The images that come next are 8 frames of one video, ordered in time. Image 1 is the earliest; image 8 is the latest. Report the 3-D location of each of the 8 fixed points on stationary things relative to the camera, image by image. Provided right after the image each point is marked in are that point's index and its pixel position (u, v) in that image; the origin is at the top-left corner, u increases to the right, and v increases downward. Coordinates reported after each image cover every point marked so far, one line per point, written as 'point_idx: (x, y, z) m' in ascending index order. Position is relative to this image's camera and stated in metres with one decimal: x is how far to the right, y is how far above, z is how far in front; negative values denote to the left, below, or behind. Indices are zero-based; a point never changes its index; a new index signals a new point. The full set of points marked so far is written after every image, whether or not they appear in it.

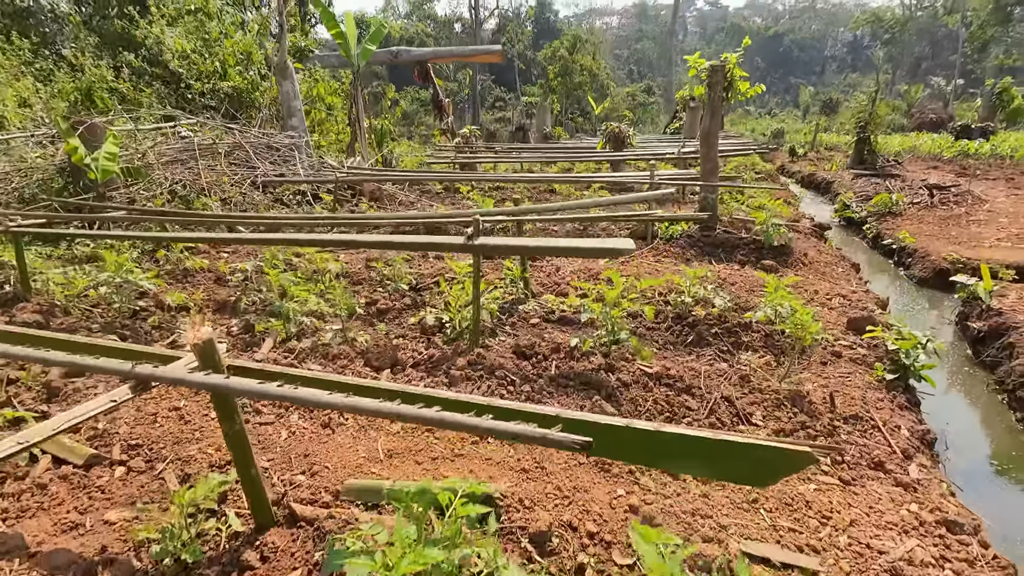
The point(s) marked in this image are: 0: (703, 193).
0: (+1.7, +0.8, +4.4) m
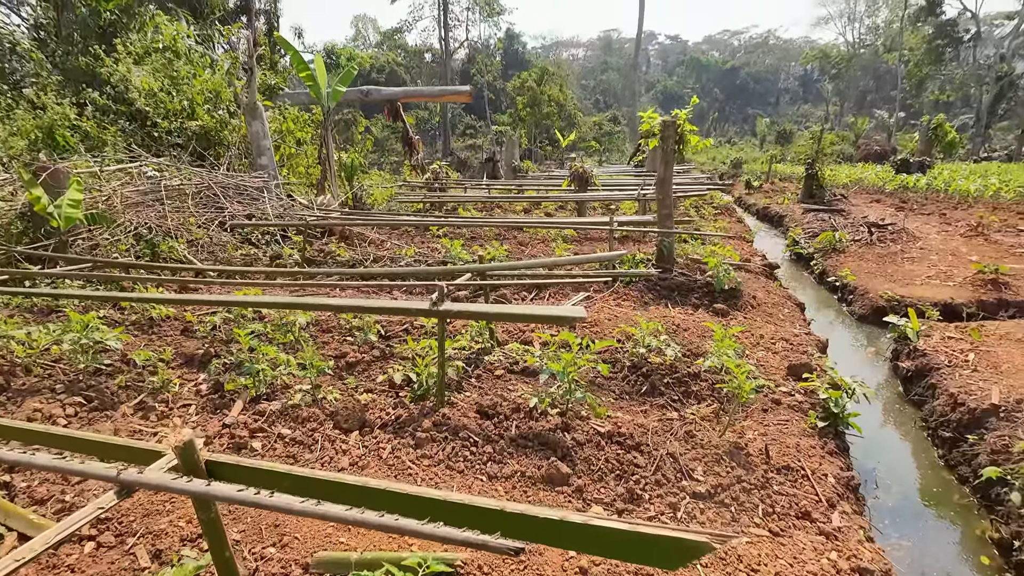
0: (+1.4, +0.5, +4.6) m
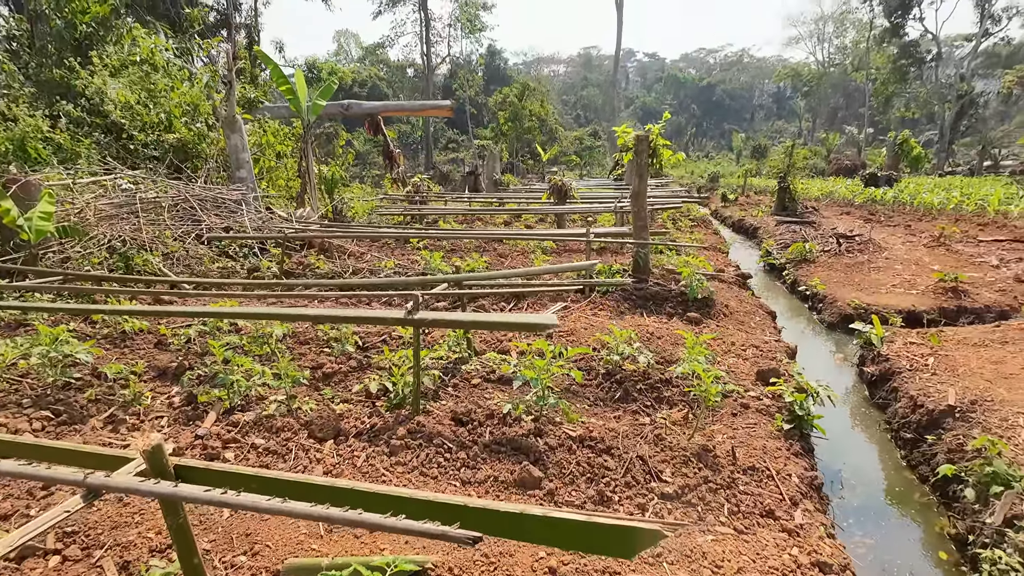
0: (+1.2, +0.4, +4.7) m
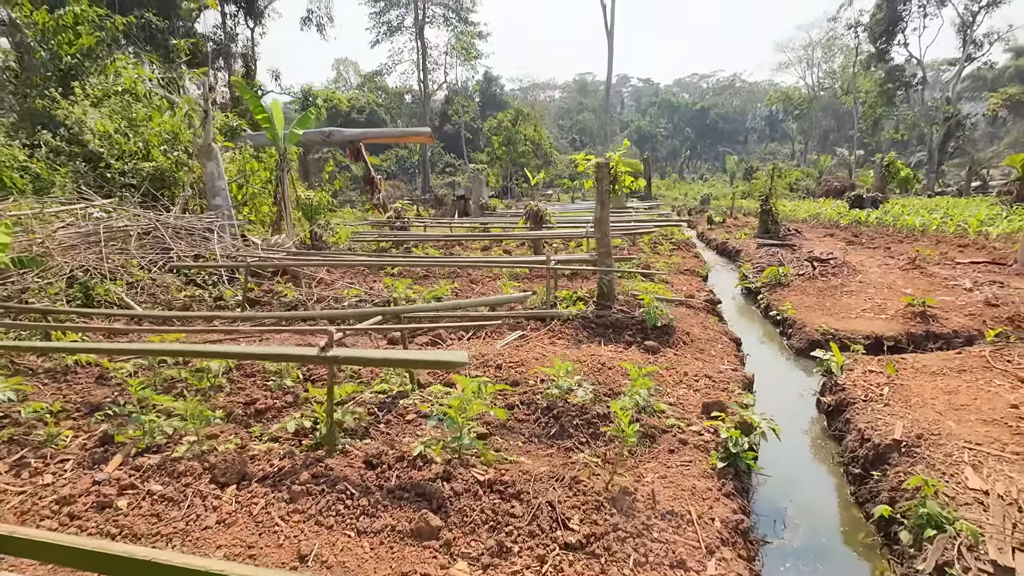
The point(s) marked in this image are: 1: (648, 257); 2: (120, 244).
0: (+0.8, +0.1, +4.7) m
1: (+2.0, +0.5, +7.3) m
2: (-4.5, +0.5, +5.8) m
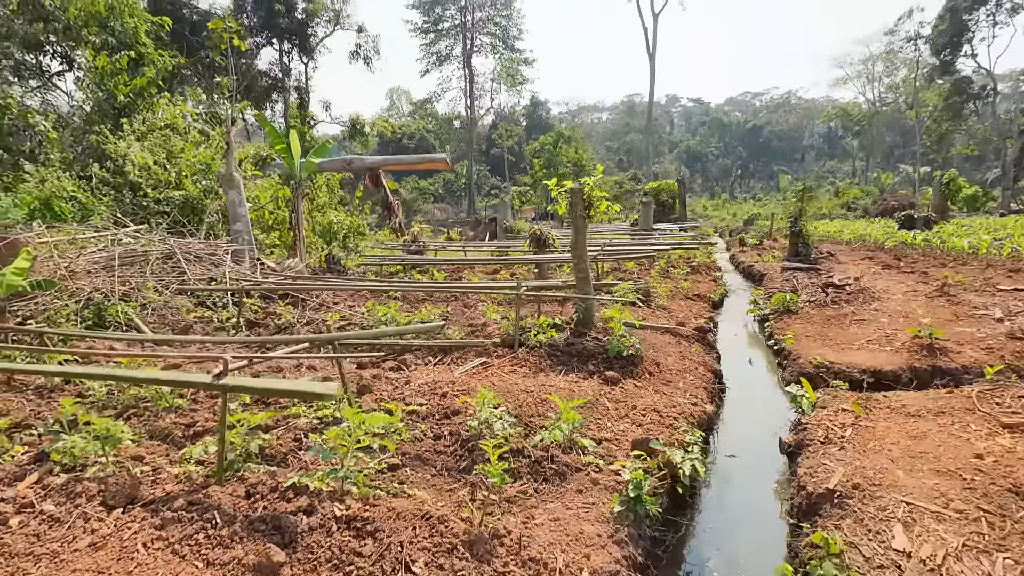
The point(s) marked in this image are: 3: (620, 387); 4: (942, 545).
0: (+0.6, -0.1, +4.6) m
1: (+2.0, +0.1, +7.1) m
2: (-4.6, +0.3, +6.2) m
3: (+0.8, -0.7, +3.4) m
4: (+1.6, -0.9, +1.8) m
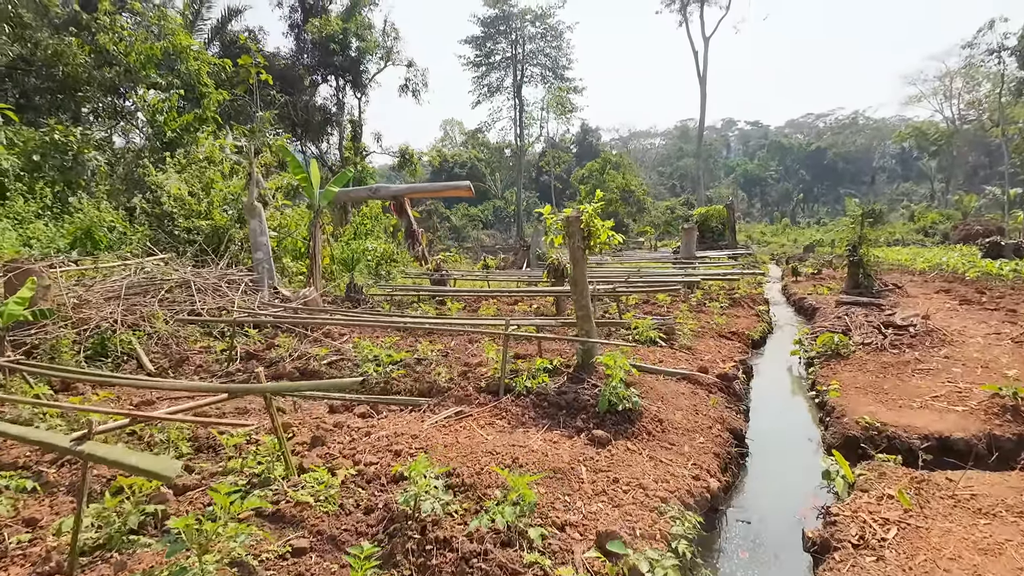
0: (+0.5, -0.4, +4.1) m
1: (+2.2, -0.4, +6.4) m
2: (-4.5, -0.1, +6.2) m
3: (+0.6, -0.9, +2.9) m
4: (+1.2, -1.1, +1.2) m
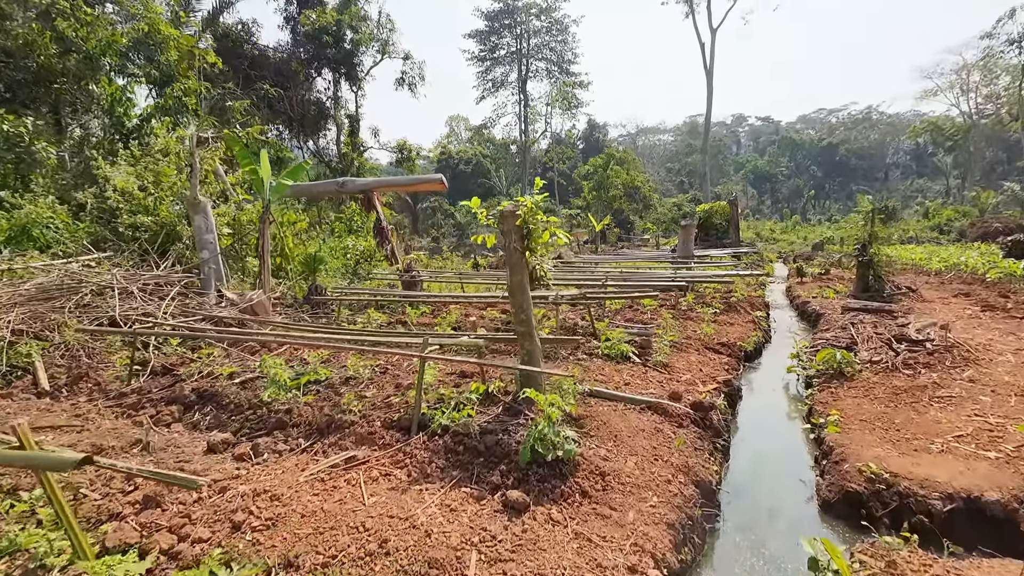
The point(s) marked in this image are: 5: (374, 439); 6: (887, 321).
0: (0.0, -0.5, +3.3) m
1: (+1.7, -0.4, +5.7) m
2: (-4.9, -0.1, +5.6) m
3: (0.0, -1.0, +2.2) m
4: (+0.7, -1.2, +0.5) m
5: (-0.8, -0.9, +2.9) m
6: (+4.5, -0.4, +5.9) m
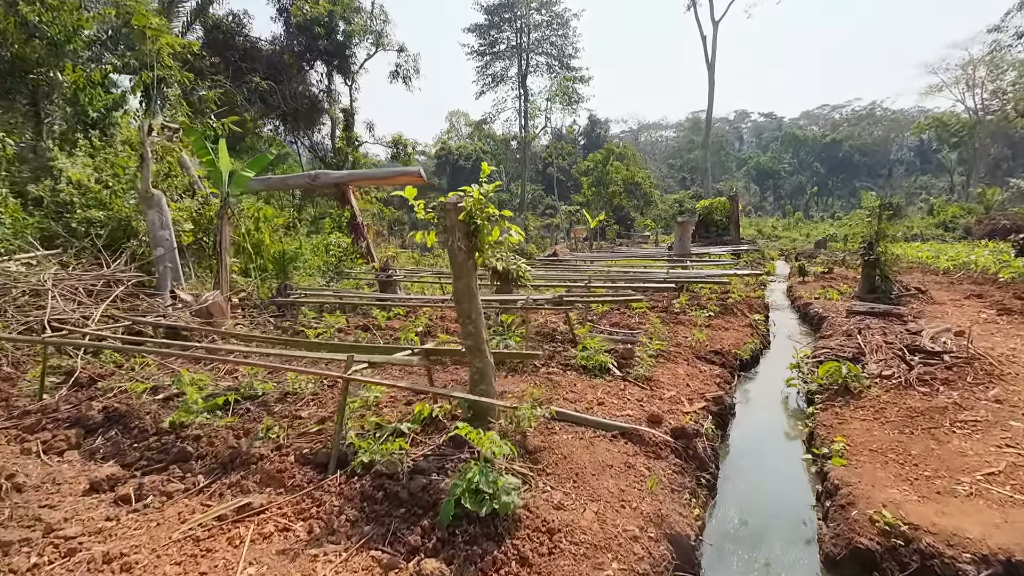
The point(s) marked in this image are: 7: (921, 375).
0: (-0.3, -0.5, +2.8) m
1: (+1.5, -0.5, +5.2) m
2: (-5.2, -0.2, +5.1) m
3: (-0.3, -1.1, +1.7) m
4: (+0.4, -1.3, -0.1) m
5: (-1.1, -0.9, +2.4) m
6: (+4.2, -0.4, +5.4) m
7: (+3.1, -0.7, +3.8) m
